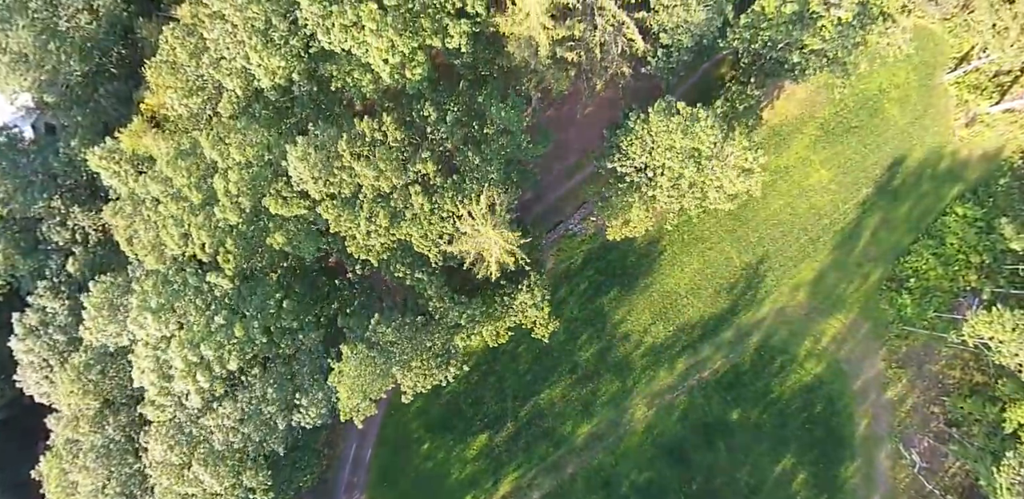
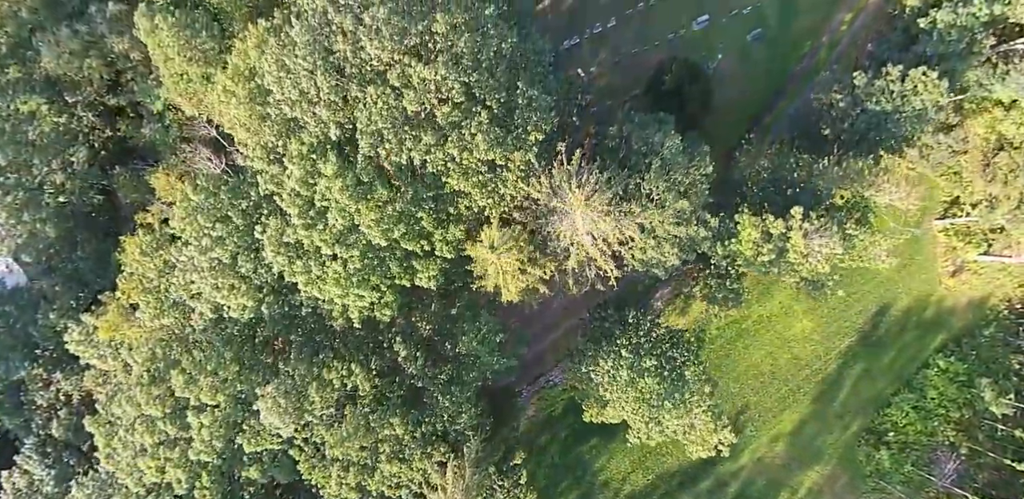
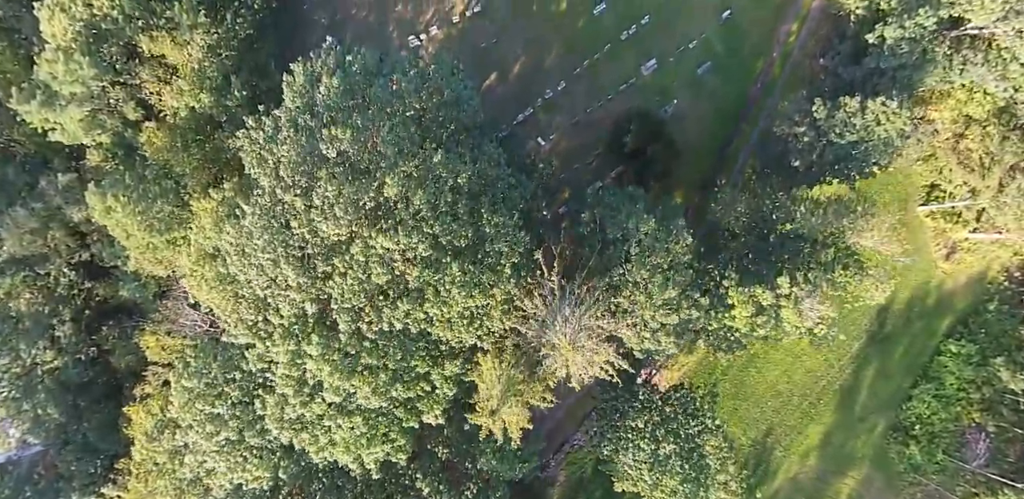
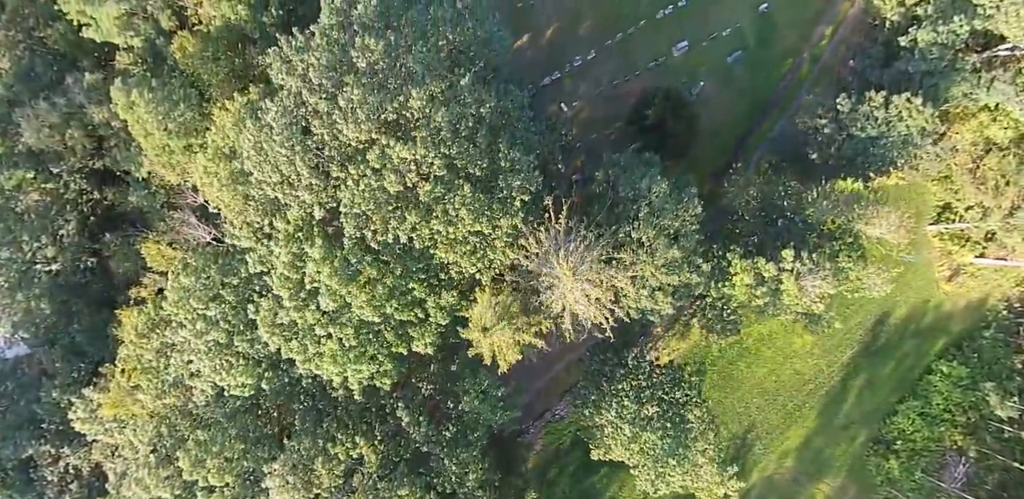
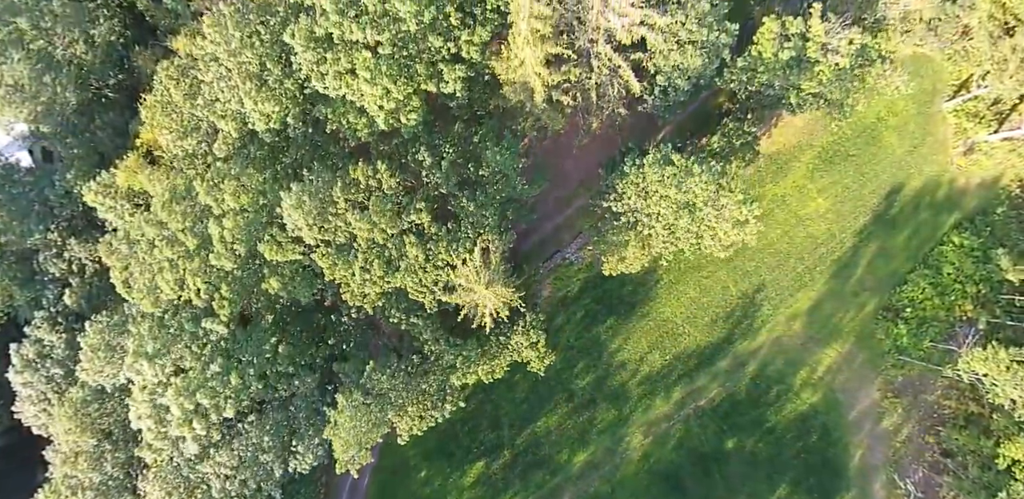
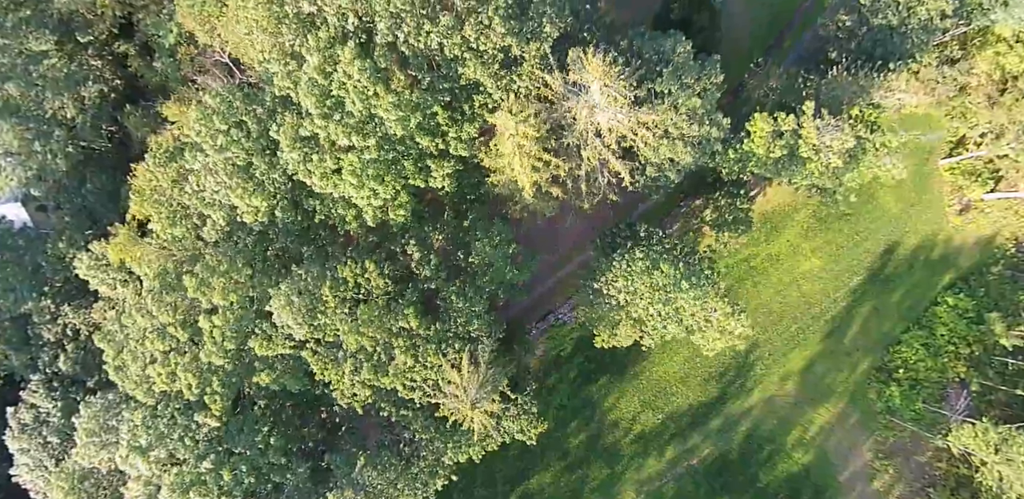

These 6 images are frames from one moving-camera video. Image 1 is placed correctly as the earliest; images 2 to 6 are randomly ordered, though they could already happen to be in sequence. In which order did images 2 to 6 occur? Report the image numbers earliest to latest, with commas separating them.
5, 6, 2, 4, 3
